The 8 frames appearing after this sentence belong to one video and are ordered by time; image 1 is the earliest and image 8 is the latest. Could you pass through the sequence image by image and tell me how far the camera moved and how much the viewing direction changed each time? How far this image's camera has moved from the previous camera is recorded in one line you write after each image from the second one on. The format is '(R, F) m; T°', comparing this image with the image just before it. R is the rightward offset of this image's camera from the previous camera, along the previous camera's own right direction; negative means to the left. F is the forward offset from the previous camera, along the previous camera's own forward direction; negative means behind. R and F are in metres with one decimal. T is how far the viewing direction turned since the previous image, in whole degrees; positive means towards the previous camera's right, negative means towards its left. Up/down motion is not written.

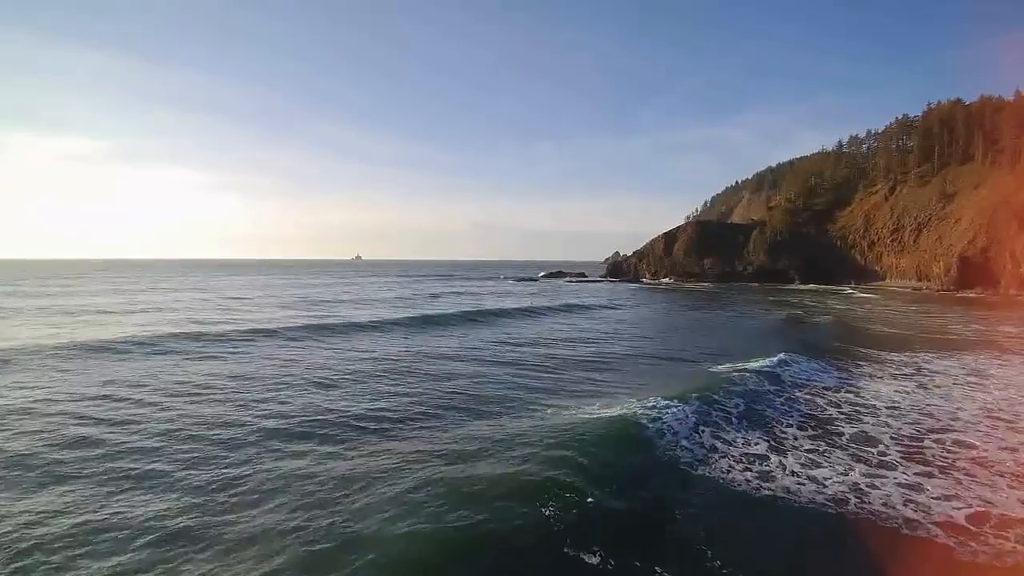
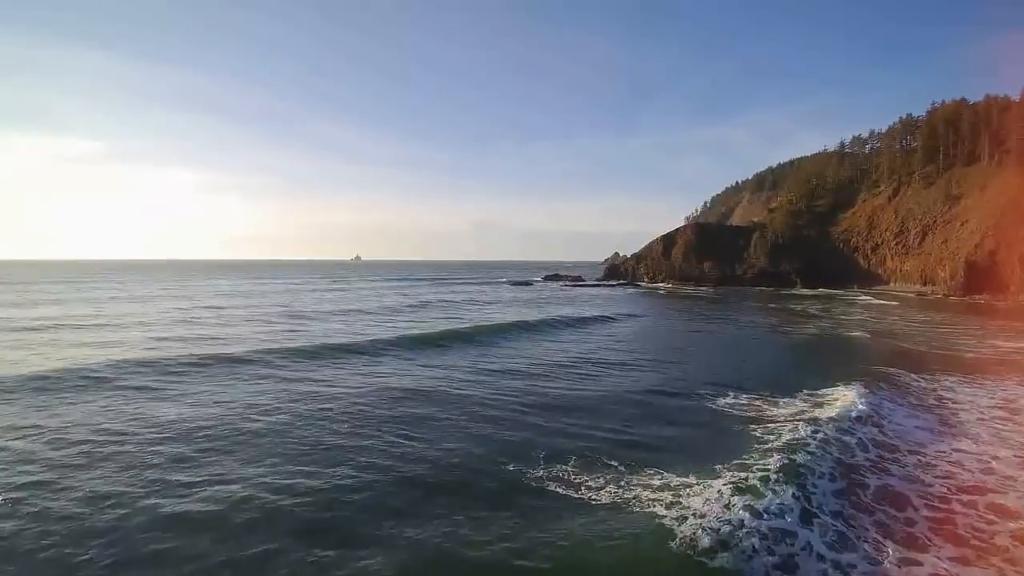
(+0.9, +2.0) m; 0°
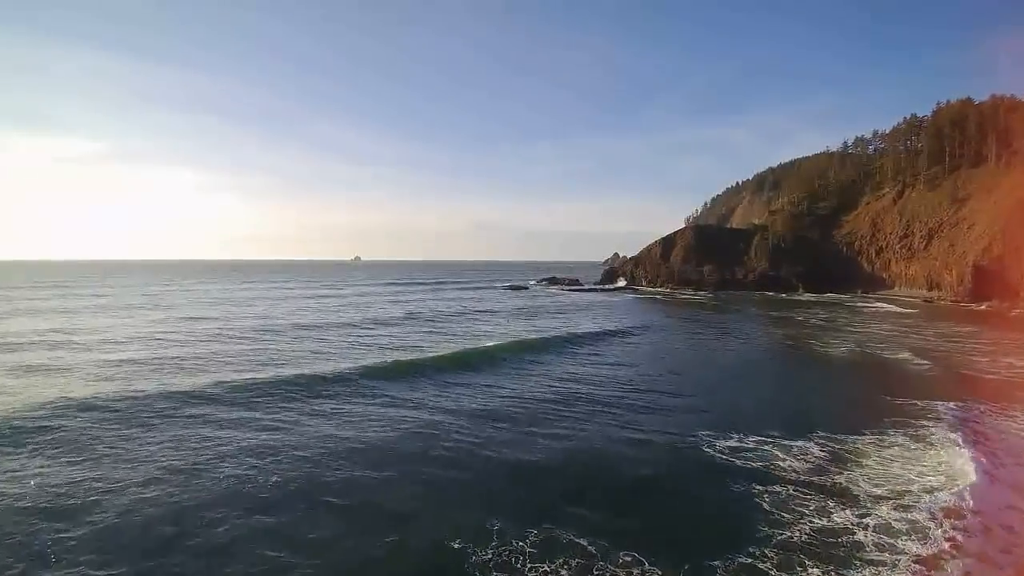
(+0.8, +2.0) m; 0°
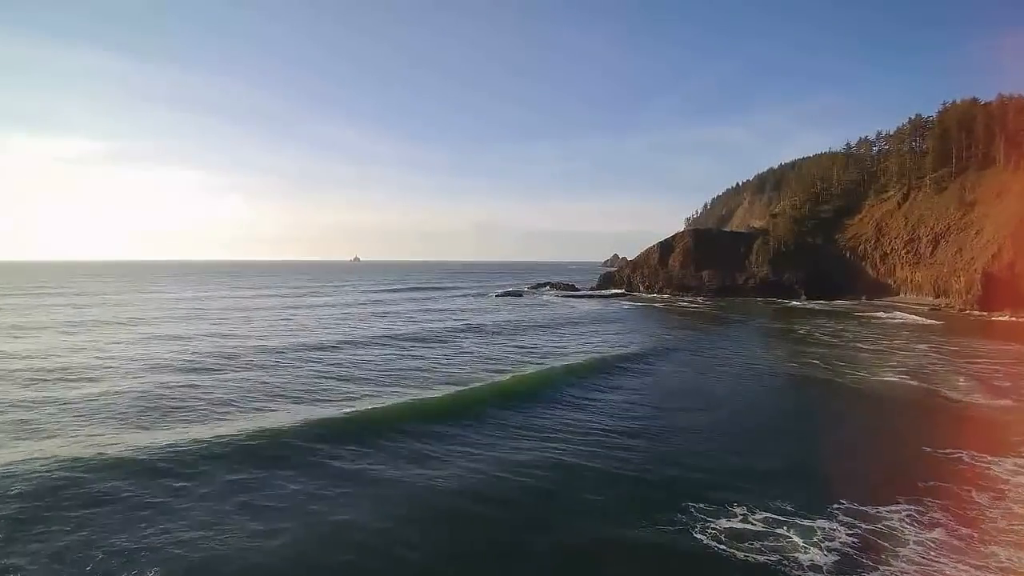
(+1.1, +2.5) m; 0°
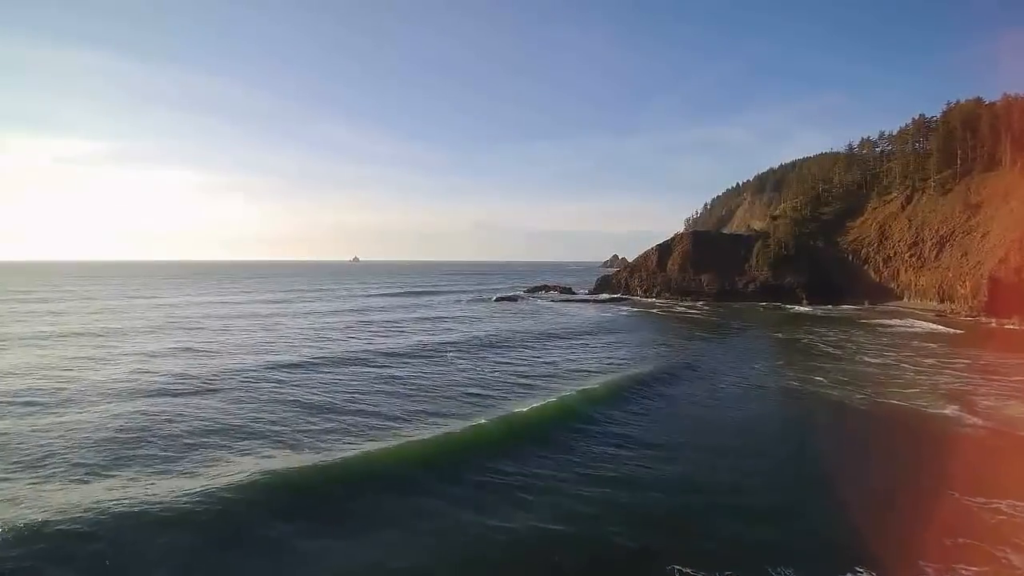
(+0.8, +1.7) m; 0°
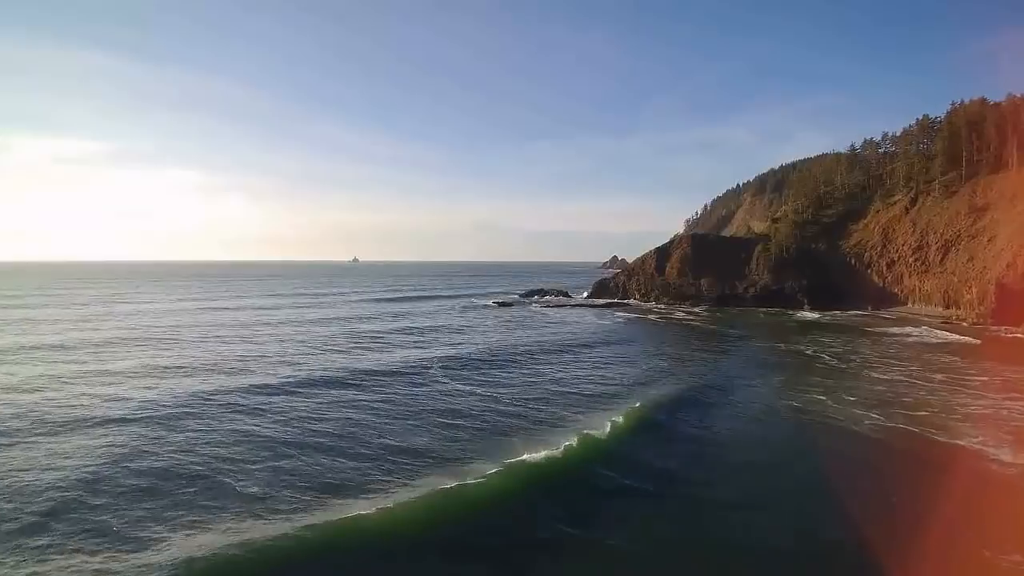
(+0.8, +1.8) m; 0°
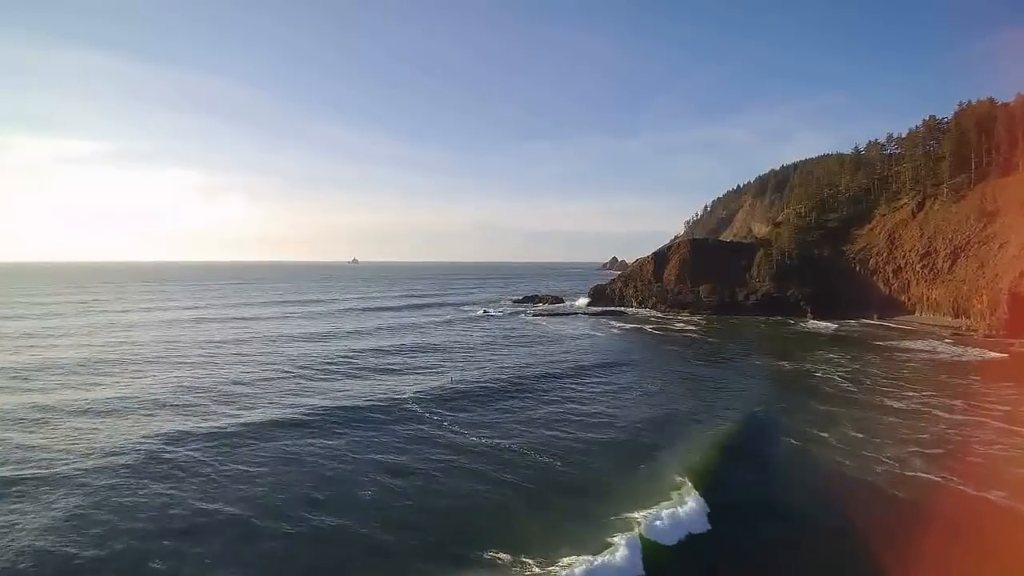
(+1.2, +2.7) m; 0°
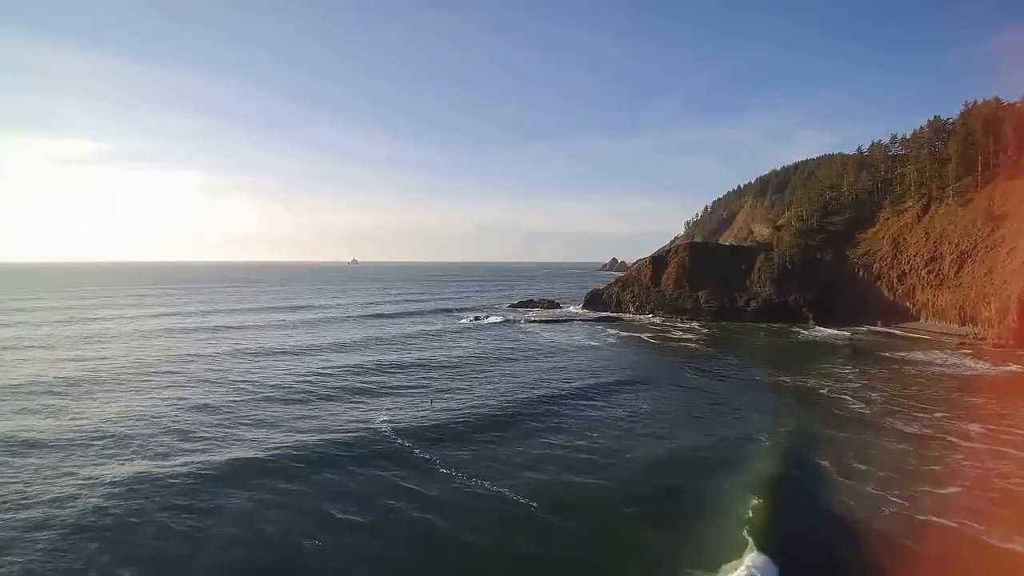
(+0.9, +2.0) m; 0°
